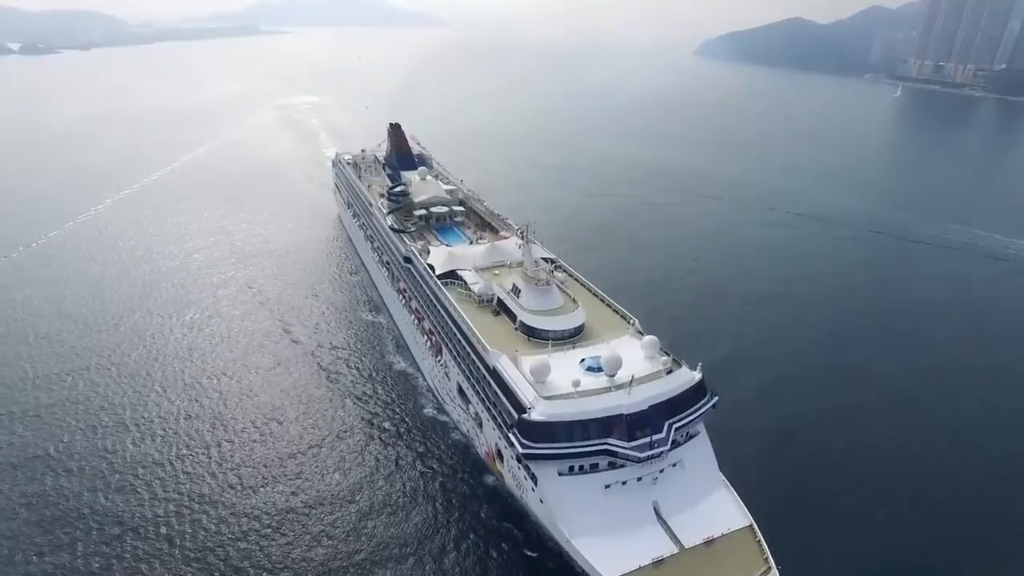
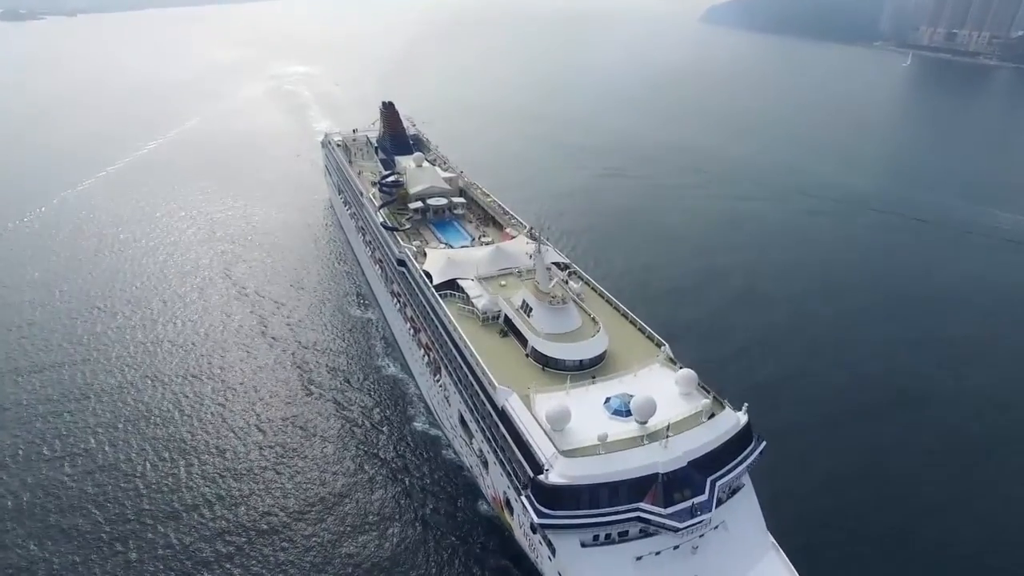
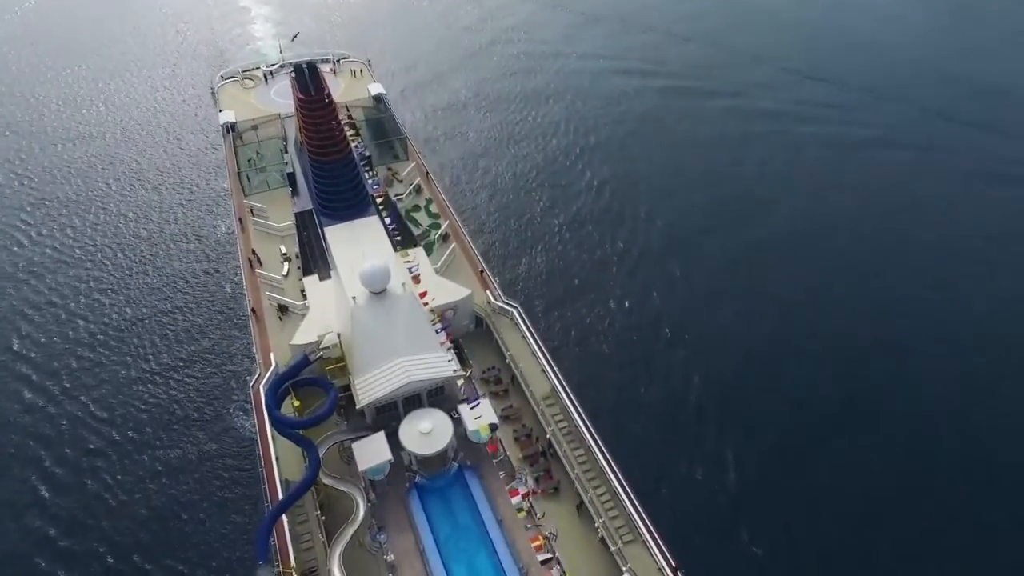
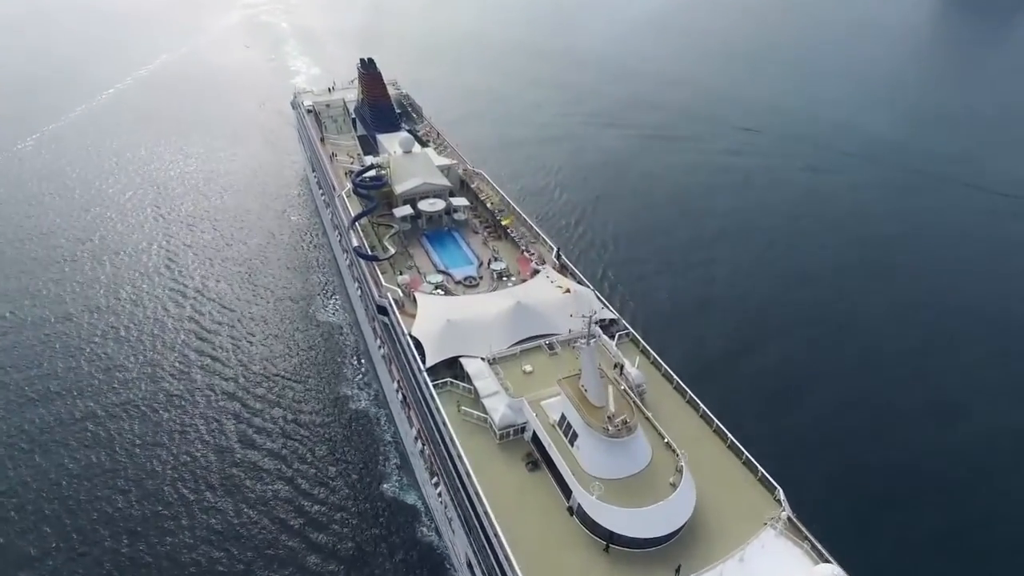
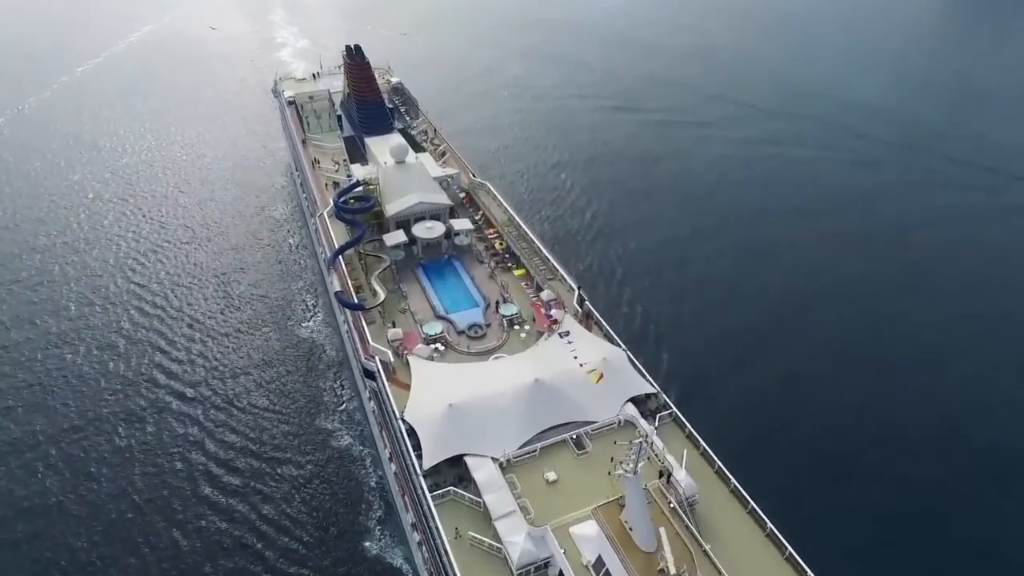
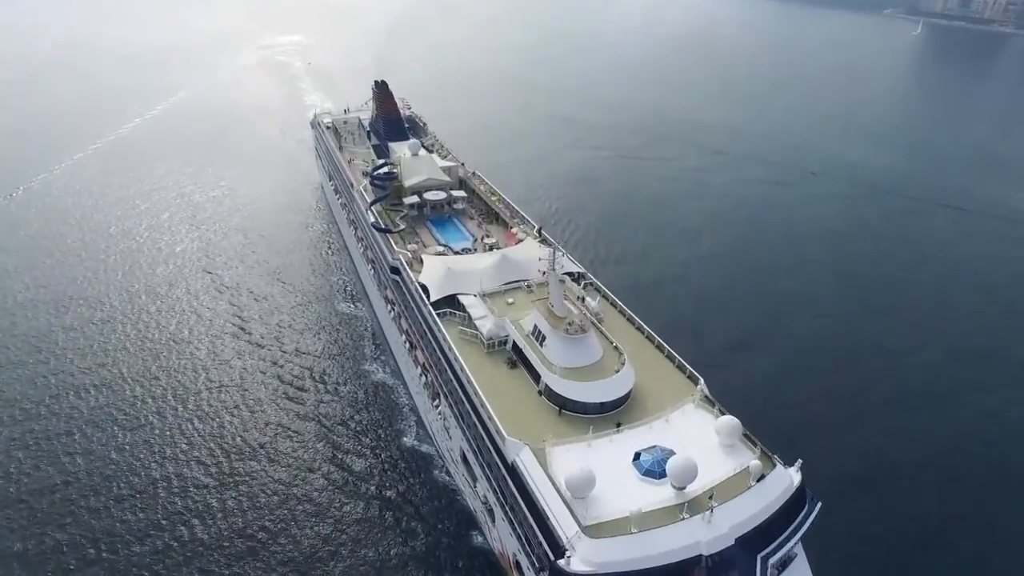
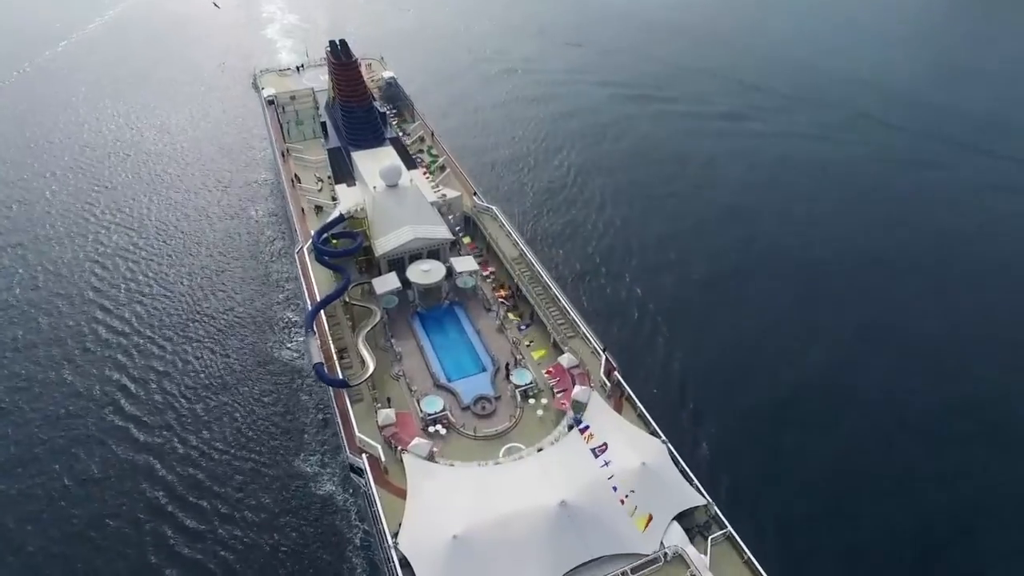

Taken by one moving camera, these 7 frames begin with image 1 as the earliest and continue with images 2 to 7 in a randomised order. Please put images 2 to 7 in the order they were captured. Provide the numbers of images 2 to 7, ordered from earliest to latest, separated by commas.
2, 6, 4, 5, 7, 3
